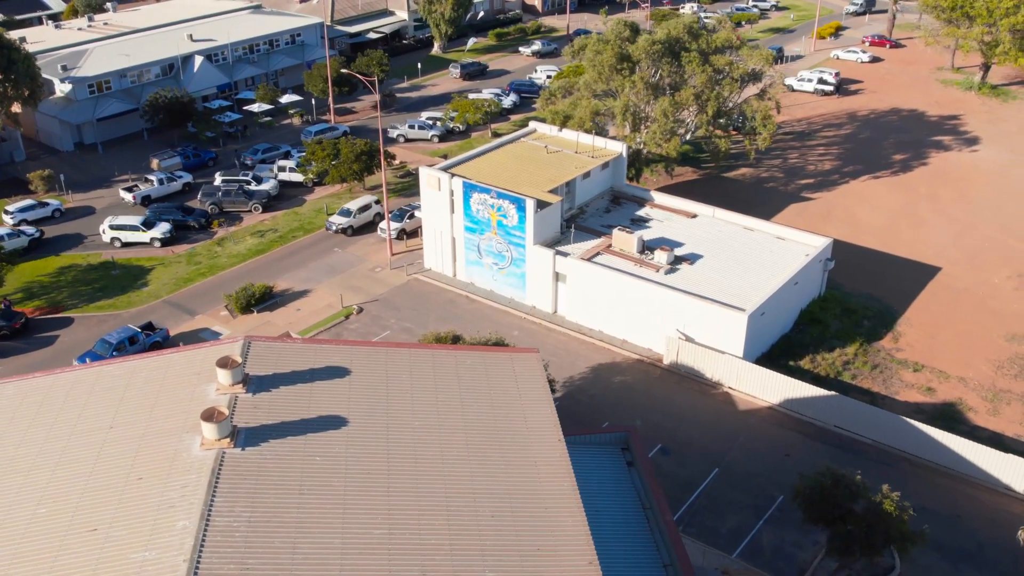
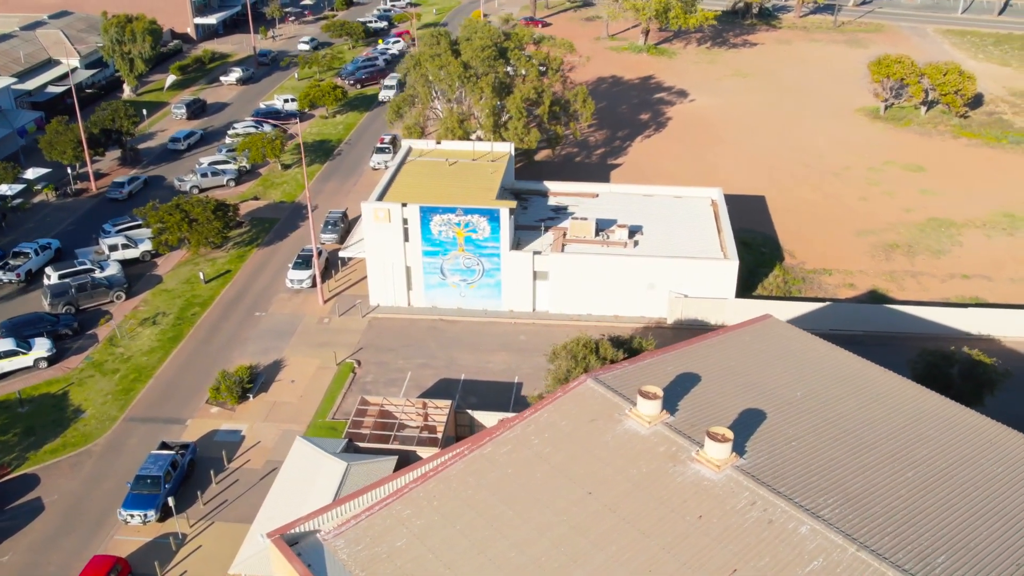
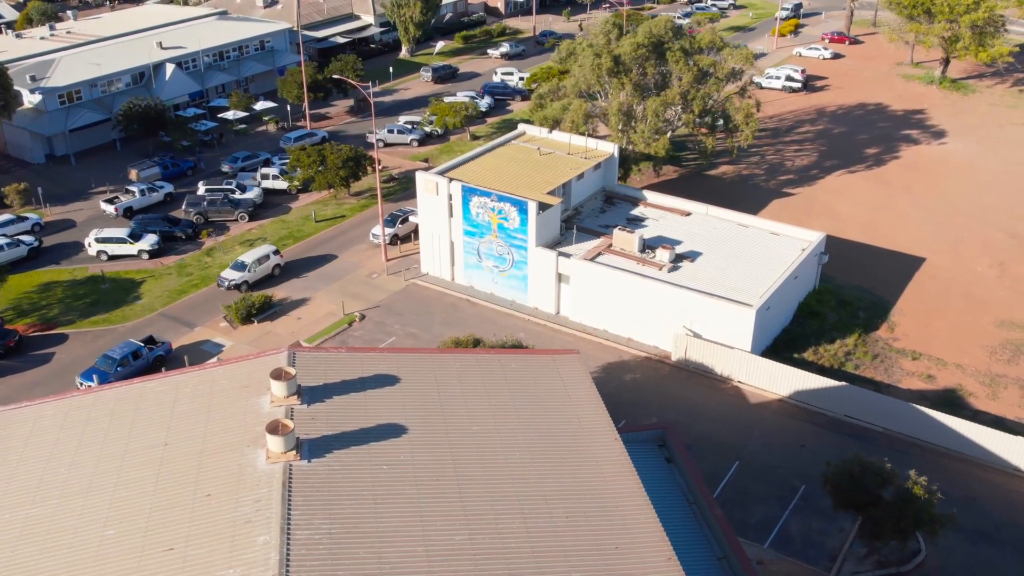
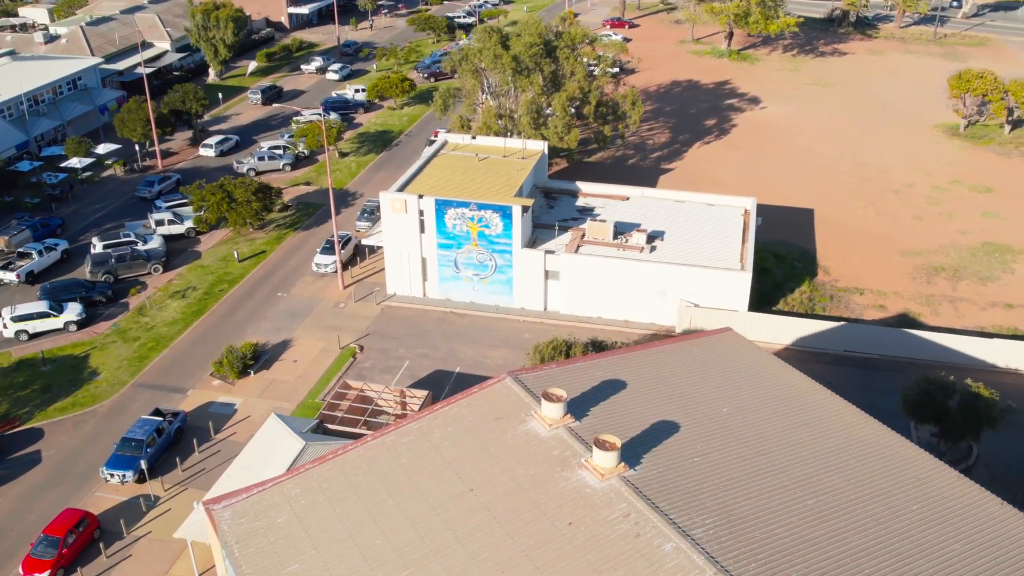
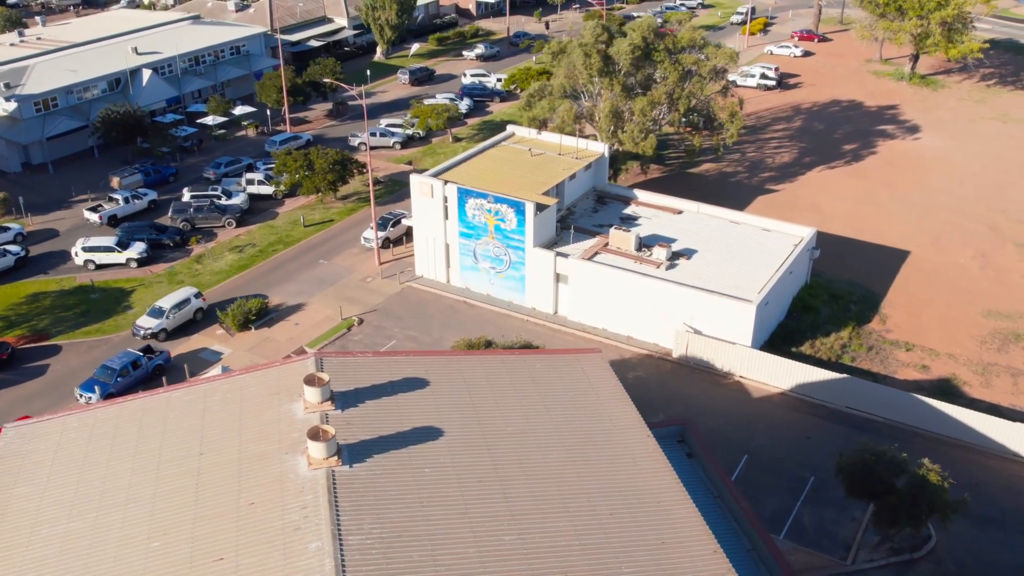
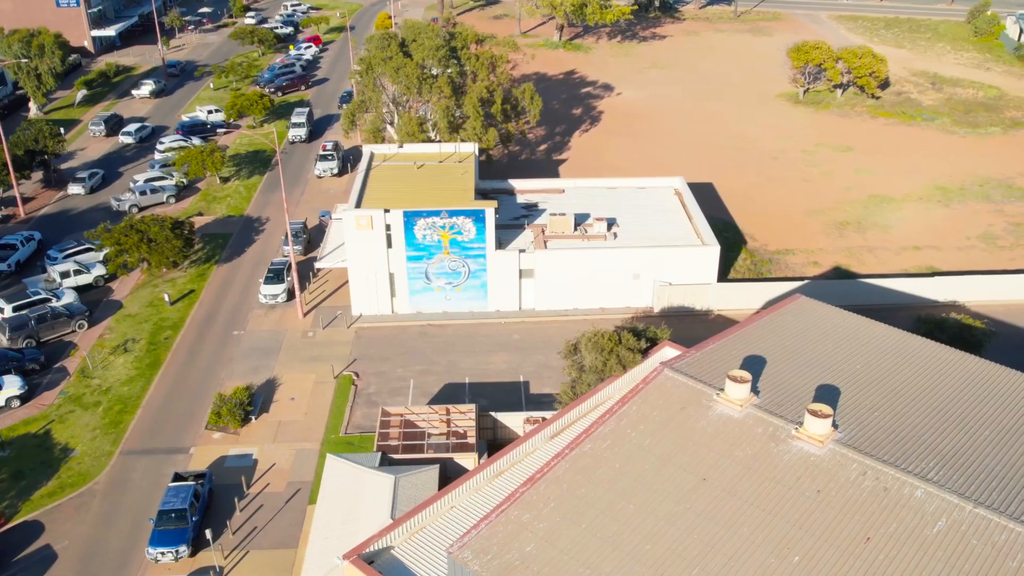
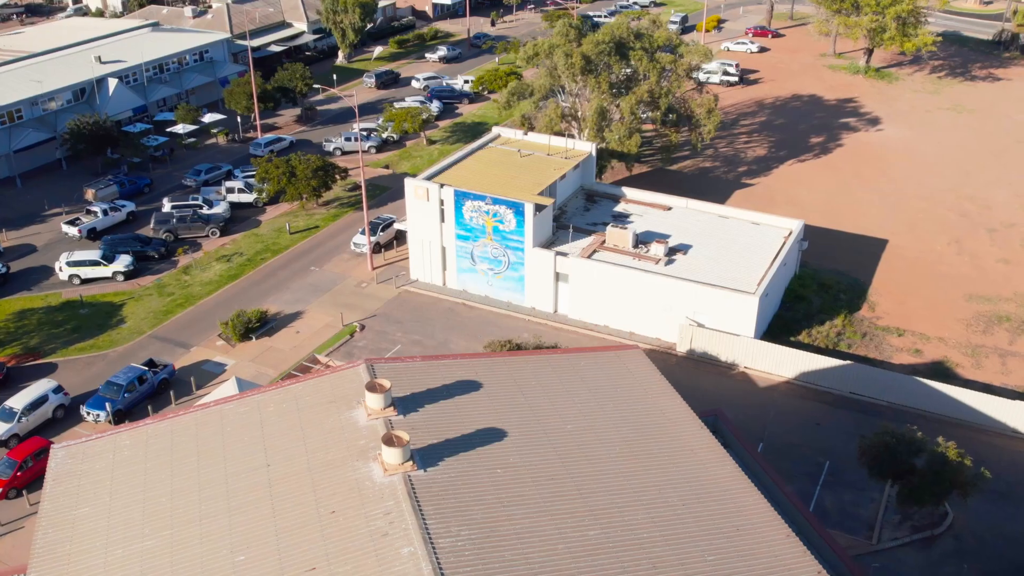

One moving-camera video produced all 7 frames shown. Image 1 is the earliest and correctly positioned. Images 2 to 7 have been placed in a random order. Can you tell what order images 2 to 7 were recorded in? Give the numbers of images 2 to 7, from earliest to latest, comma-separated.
3, 5, 7, 4, 2, 6
